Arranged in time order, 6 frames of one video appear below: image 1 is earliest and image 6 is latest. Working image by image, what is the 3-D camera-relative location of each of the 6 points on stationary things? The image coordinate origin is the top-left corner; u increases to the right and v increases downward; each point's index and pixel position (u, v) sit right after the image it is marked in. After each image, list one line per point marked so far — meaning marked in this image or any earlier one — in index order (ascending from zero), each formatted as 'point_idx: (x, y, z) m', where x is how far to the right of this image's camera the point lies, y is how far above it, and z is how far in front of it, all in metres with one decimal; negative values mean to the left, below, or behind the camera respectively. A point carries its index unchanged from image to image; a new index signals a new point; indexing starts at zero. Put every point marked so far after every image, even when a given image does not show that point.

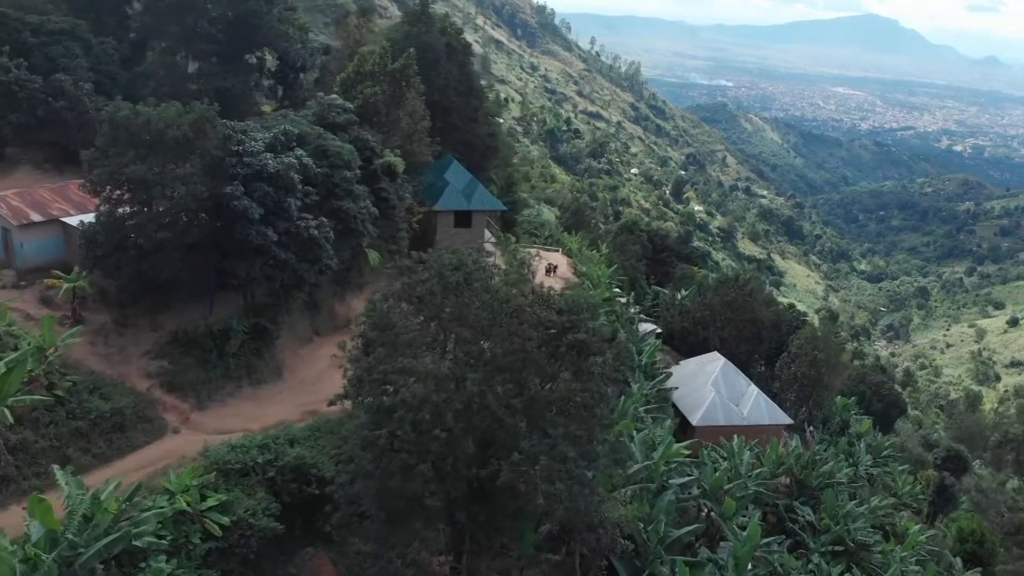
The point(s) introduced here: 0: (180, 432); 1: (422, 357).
0: (-7.1, -3.1, +17.3) m
1: (-1.4, -1.1, +13.0) m
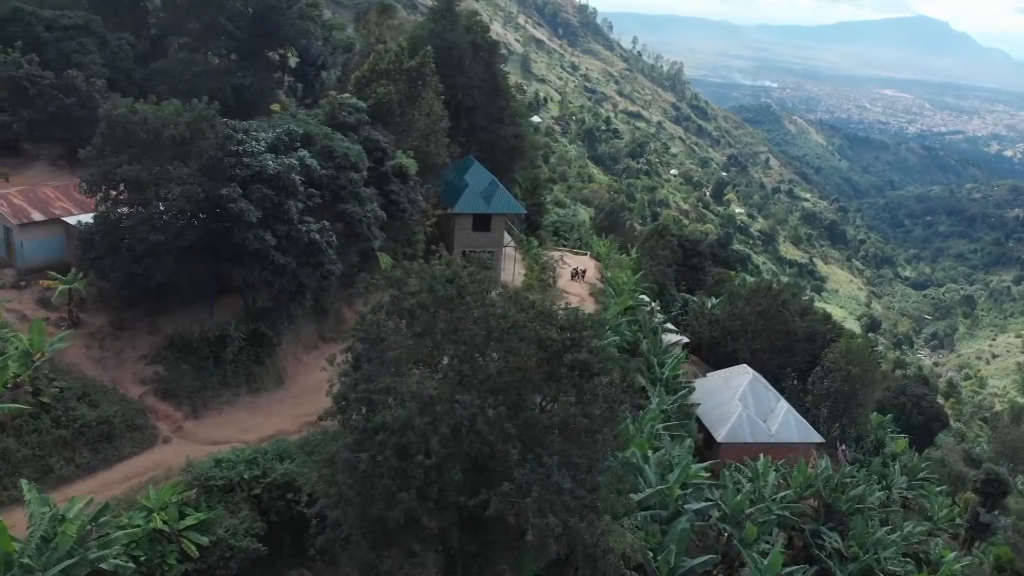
0: (-7.0, -3.2, +16.7) m
1: (-1.5, -1.3, +12.1) m
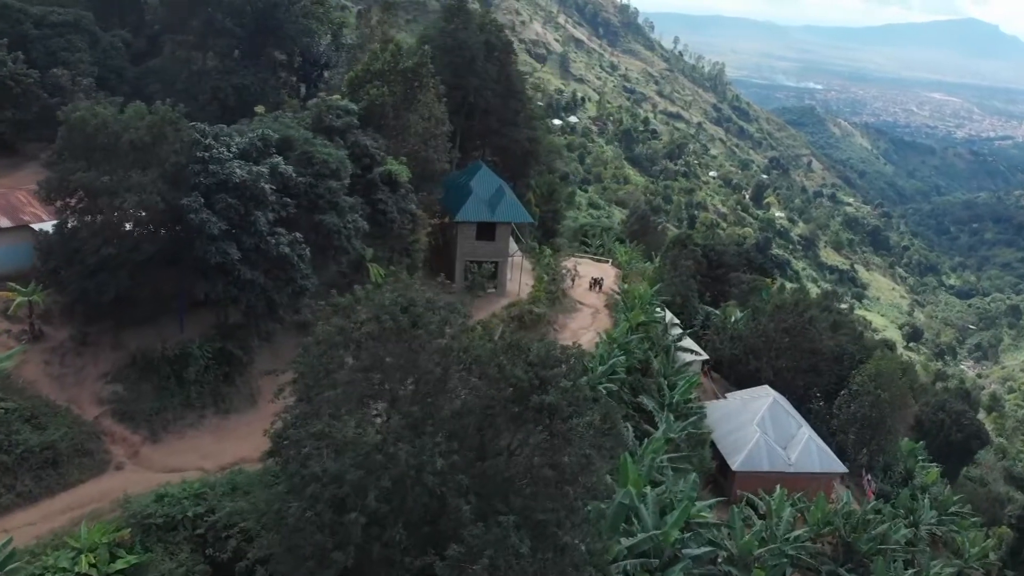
0: (-7.4, -3.5, +15.6) m
1: (-2.1, -1.7, +10.8) m
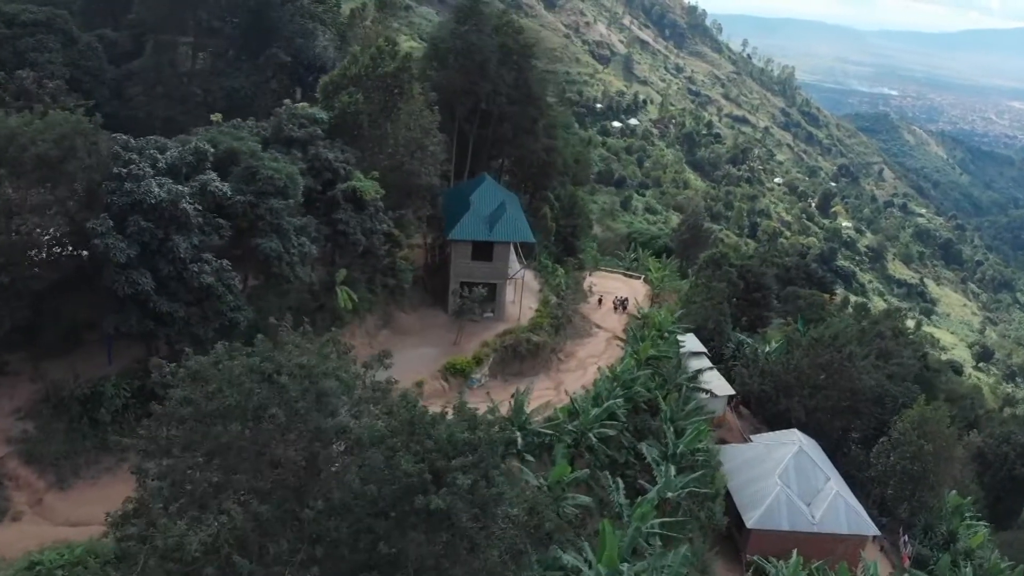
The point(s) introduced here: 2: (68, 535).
0: (-8.4, -4.0, +13.8) m
1: (-3.4, -2.4, +8.7) m
2: (-7.5, -4.2, +13.7) m
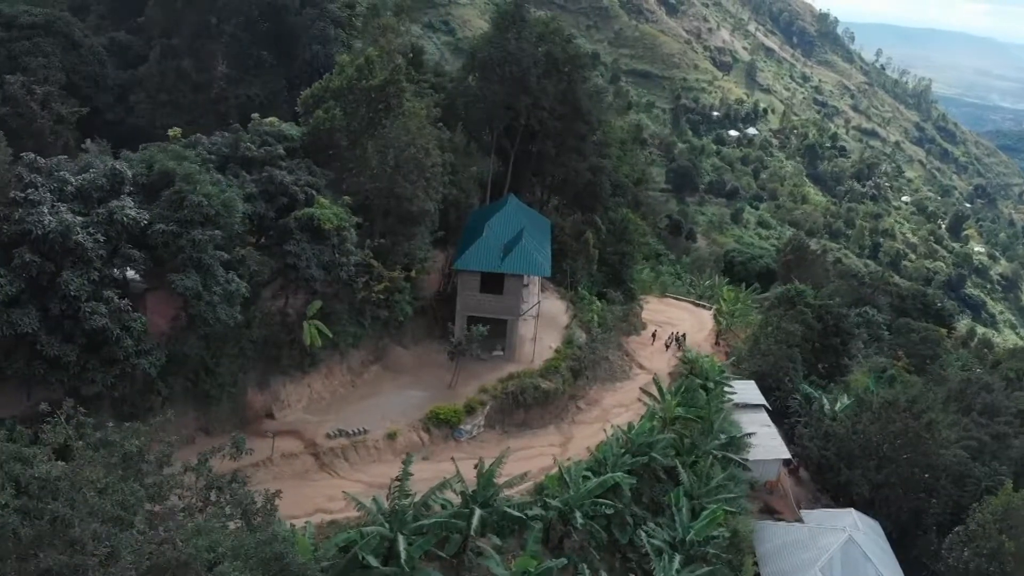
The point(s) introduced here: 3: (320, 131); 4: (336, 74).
0: (-9.7, -4.5, +12.4) m
1: (-5.3, -3.2, +6.7) m
2: (-8.8, -4.7, +12.1) m
3: (-4.2, +3.6, +18.4) m
4: (-4.1, +5.0, +19.1) m
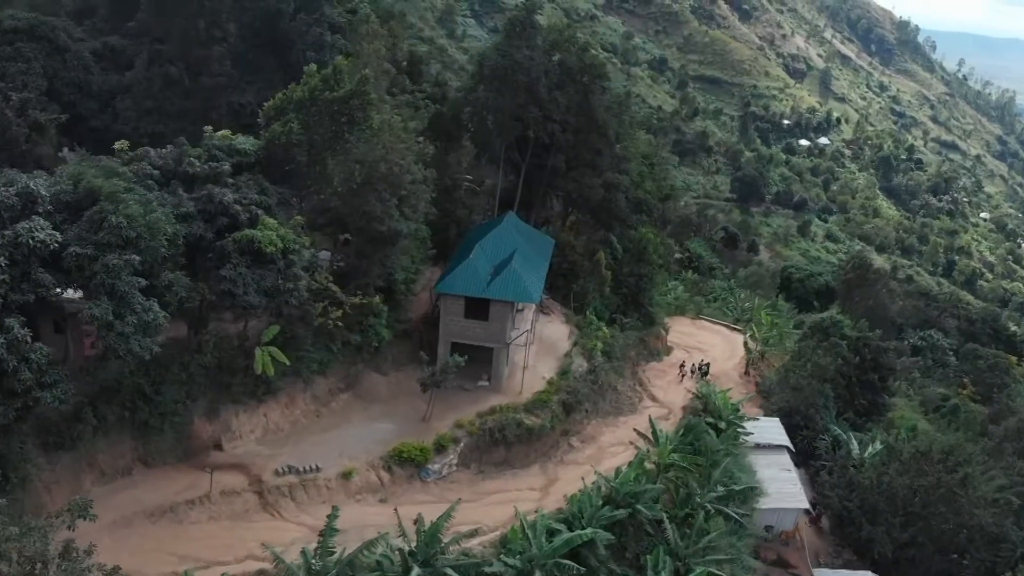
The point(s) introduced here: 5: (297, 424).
0: (-10.9, -4.8, +11.7) m
1: (-7.0, -3.6, +5.6) m
2: (-10.1, -5.0, +11.3) m
3: (-4.7, +3.0, +17.2) m
4: (-4.5, +4.5, +17.9) m
5: (-4.8, -3.0, +18.2) m
